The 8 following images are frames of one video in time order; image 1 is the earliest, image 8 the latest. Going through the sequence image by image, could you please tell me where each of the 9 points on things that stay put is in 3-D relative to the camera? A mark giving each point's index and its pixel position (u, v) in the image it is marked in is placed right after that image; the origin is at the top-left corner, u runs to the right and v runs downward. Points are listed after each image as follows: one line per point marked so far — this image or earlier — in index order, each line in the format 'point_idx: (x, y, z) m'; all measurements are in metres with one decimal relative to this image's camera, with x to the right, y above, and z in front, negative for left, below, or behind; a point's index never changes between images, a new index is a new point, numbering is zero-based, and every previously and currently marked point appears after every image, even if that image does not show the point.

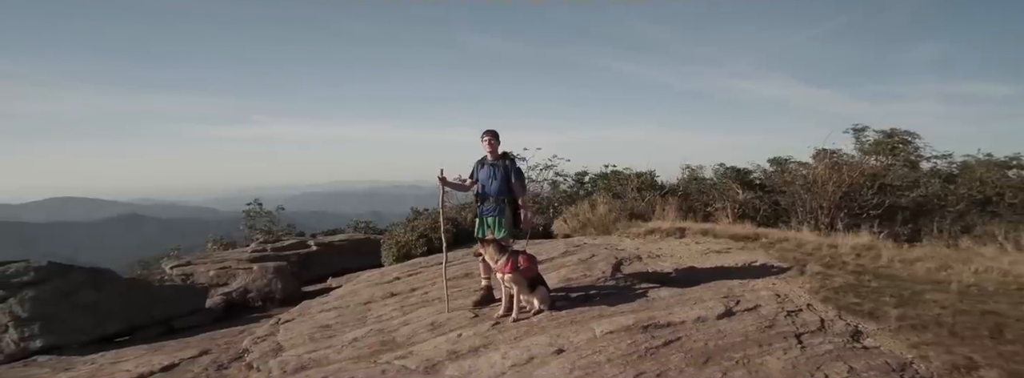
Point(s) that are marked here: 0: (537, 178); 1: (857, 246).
0: (+0.6, +0.3, +13.8) m
1: (+4.5, -0.8, +7.5) m
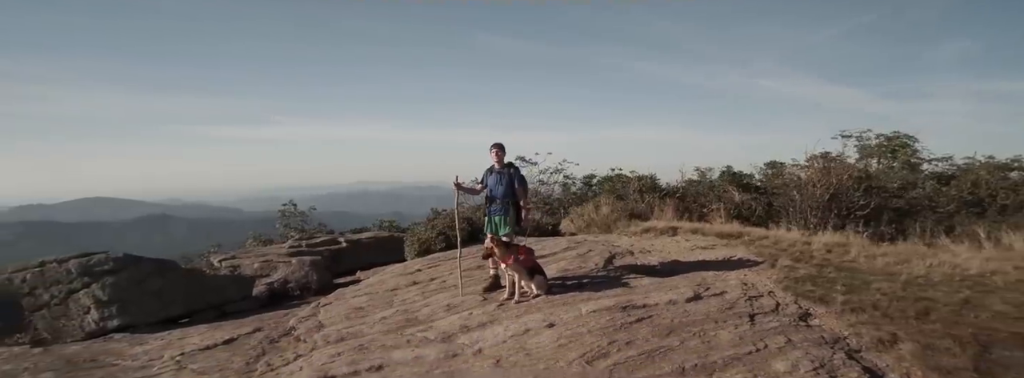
0: (+1.0, +0.2, +14.8) m
1: (+4.6, -0.8, +8.3) m
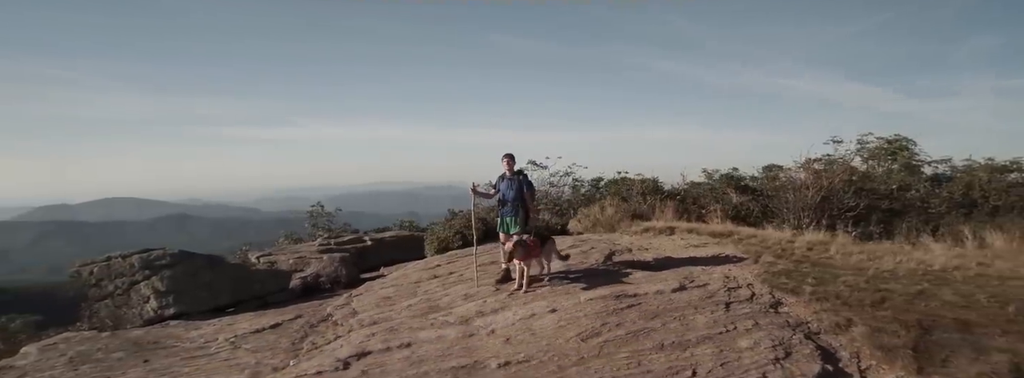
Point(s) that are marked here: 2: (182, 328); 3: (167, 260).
0: (+1.3, +0.2, +15.6) m
1: (+4.8, -0.9, +9.1) m
2: (-4.8, -2.0, +8.2) m
3: (-5.5, -1.2, +9.2) m
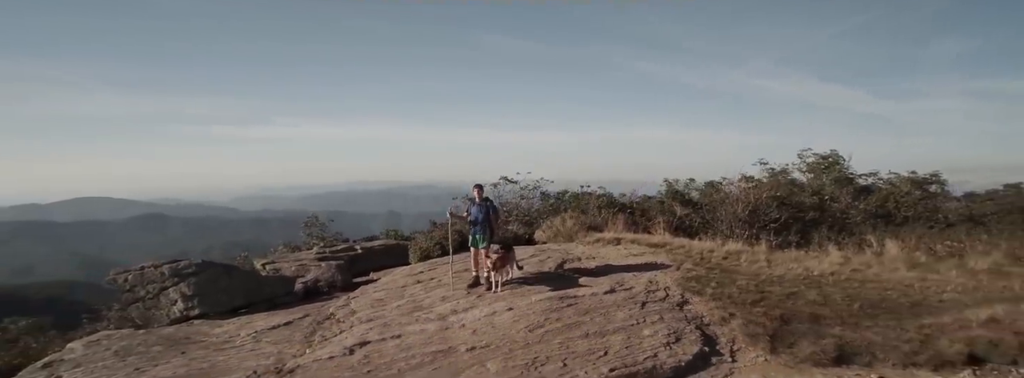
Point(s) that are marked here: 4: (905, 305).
0: (+0.5, -0.2, +17.5) m
1: (+4.2, -1.2, +11.1) m
2: (-5.3, -2.4, +9.9) m
3: (-6.1, -1.5, +10.8) m
4: (+5.6, -1.7, +8.1) m
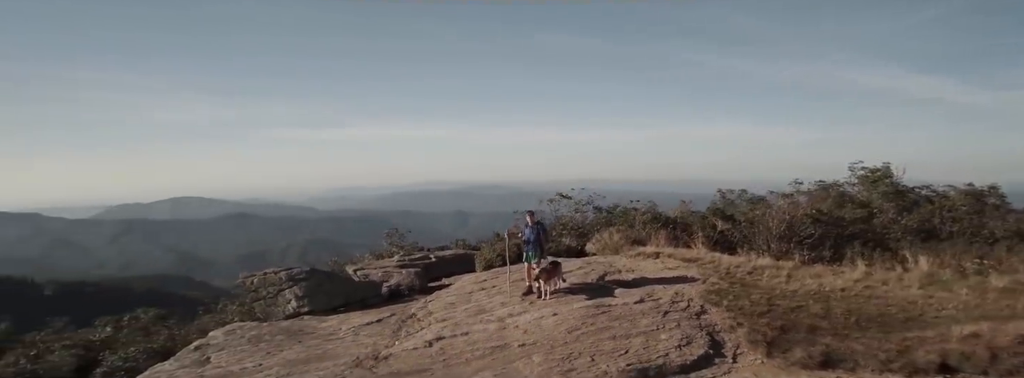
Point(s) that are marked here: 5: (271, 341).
0: (+2.4, -0.7, +19.2) m
1: (+5.3, -1.7, +12.4) m
2: (-4.3, -2.9, +12.4) m
3: (-5.0, -2.0, +13.4) m
4: (+6.3, -2.1, +9.3) m
5: (-4.9, -3.1, +11.5) m
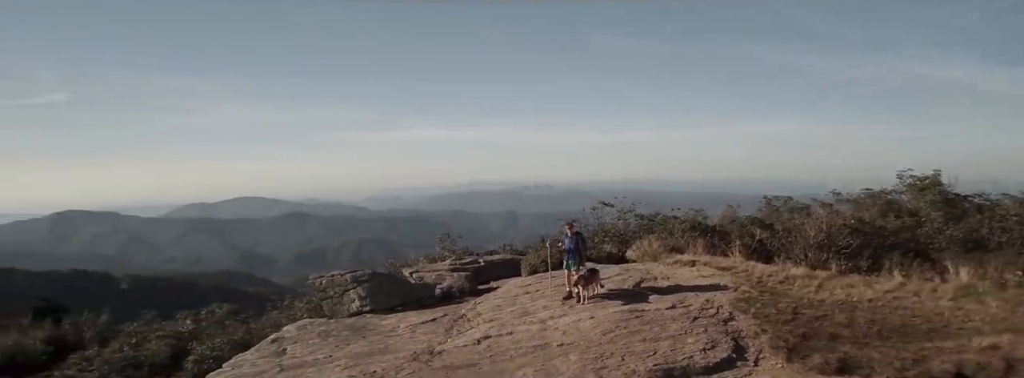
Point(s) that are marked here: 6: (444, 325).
0: (+4.0, -1.0, +20.0) m
1: (+6.3, -2.0, +12.9) m
2: (-3.3, -3.1, +13.7) m
3: (-3.9, -2.3, +14.8) m
4: (+7.0, -2.4, +9.8) m
5: (-3.9, -3.3, +12.9) m
6: (-1.5, -2.9, +12.2) m
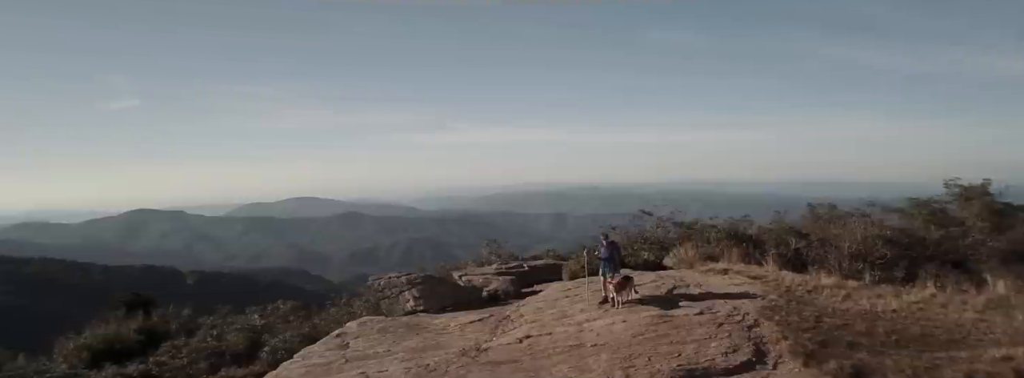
0: (+5.6, -1.3, +20.7) m
1: (+7.3, -2.3, +13.5) m
2: (-2.2, -3.4, +15.1) m
3: (-2.7, -2.6, +16.2) m
4: (+7.7, -2.7, +10.3) m
5: (-2.9, -3.6, +14.3) m
6: (-0.5, -3.2, +13.4) m
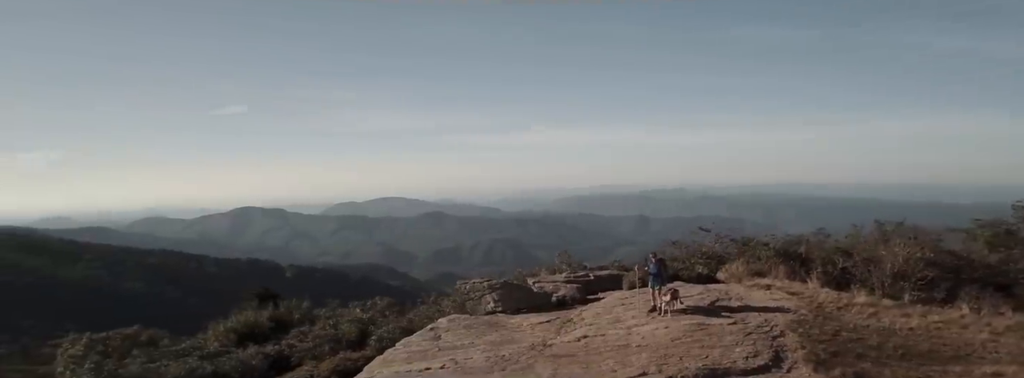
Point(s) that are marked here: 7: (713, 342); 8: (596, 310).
0: (+8.3, -2.0, +22.4) m
1: (+9.0, -3.0, +15.1) m
2: (-0.2, -4.1, +18.0) m
3: (-0.5, -3.2, +19.2) m
4: (+9.0, -3.5, +11.8) m
5: (-1.0, -4.3, +17.3) m
6: (+1.2, -3.9, +16.1) m
7: (+4.6, -3.5, +12.9) m
8: (+2.4, -3.6, +16.6) m
